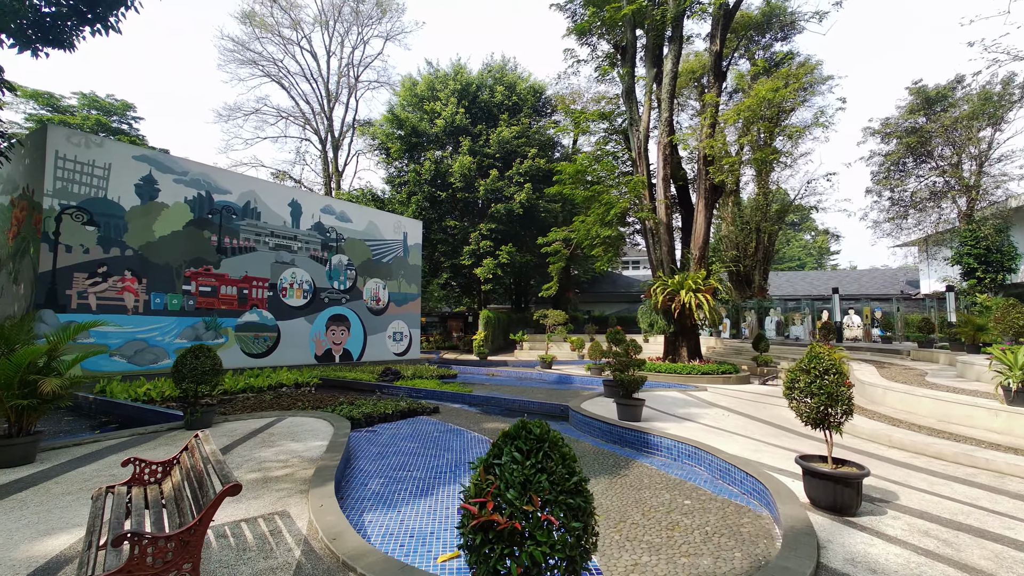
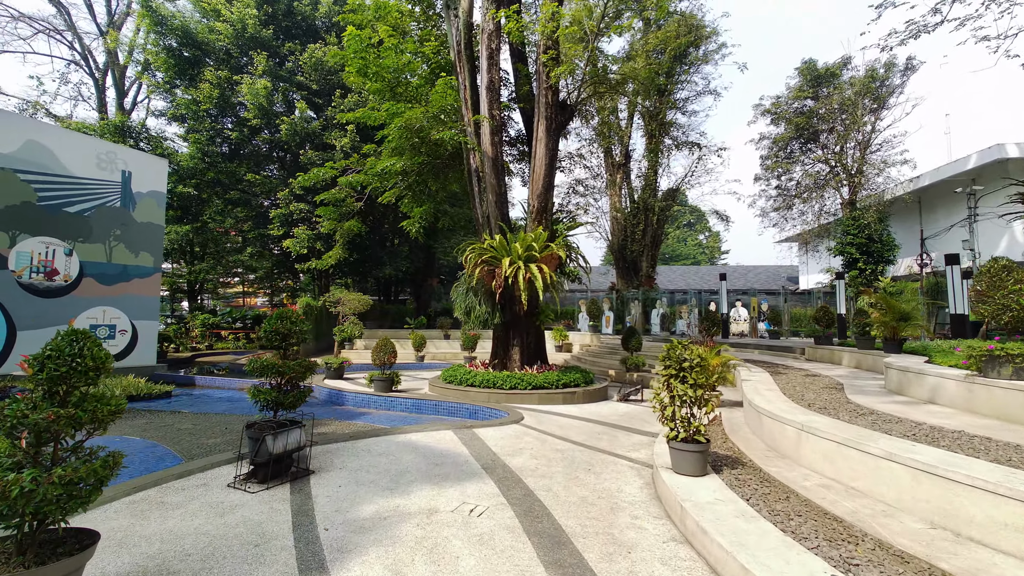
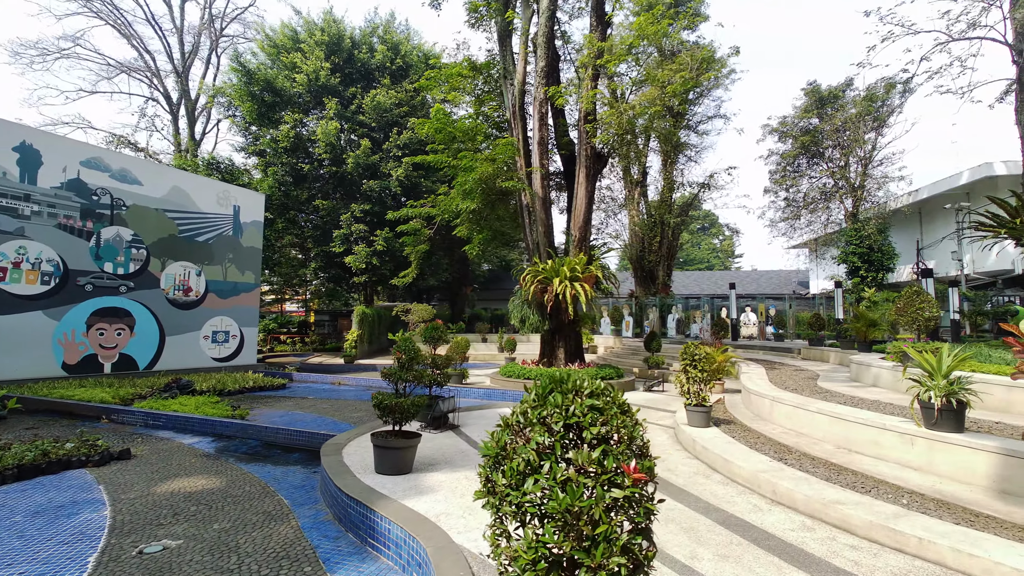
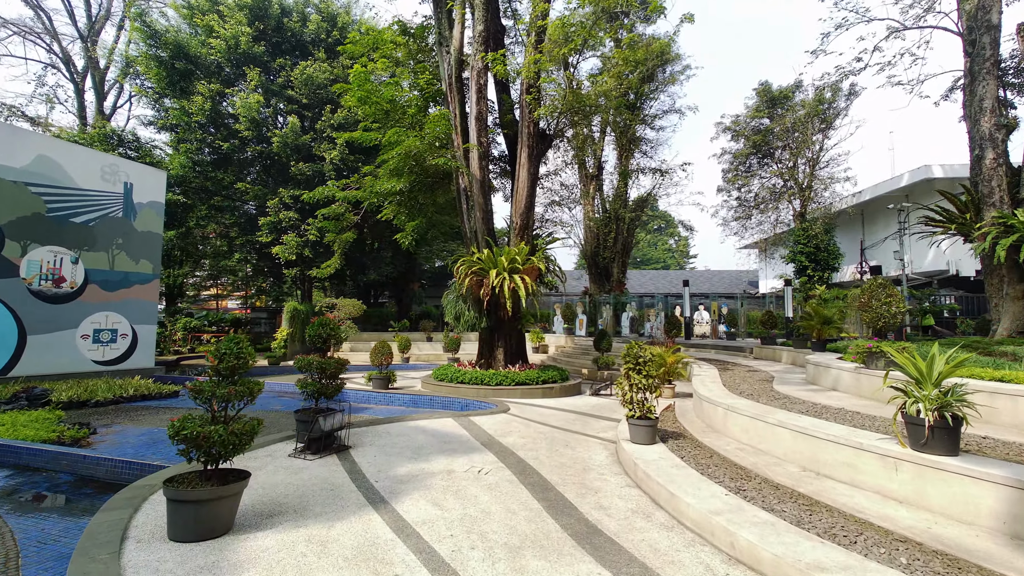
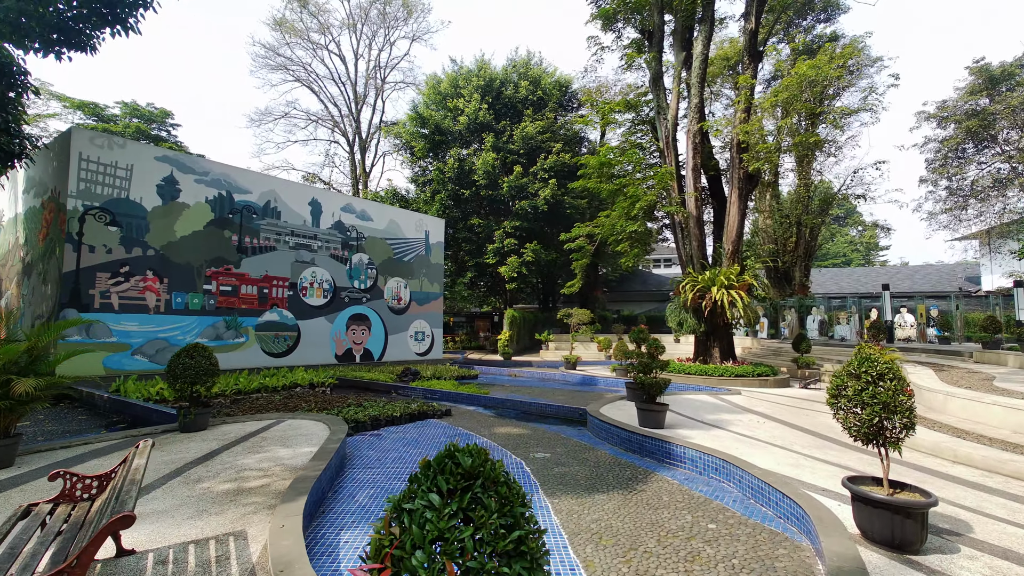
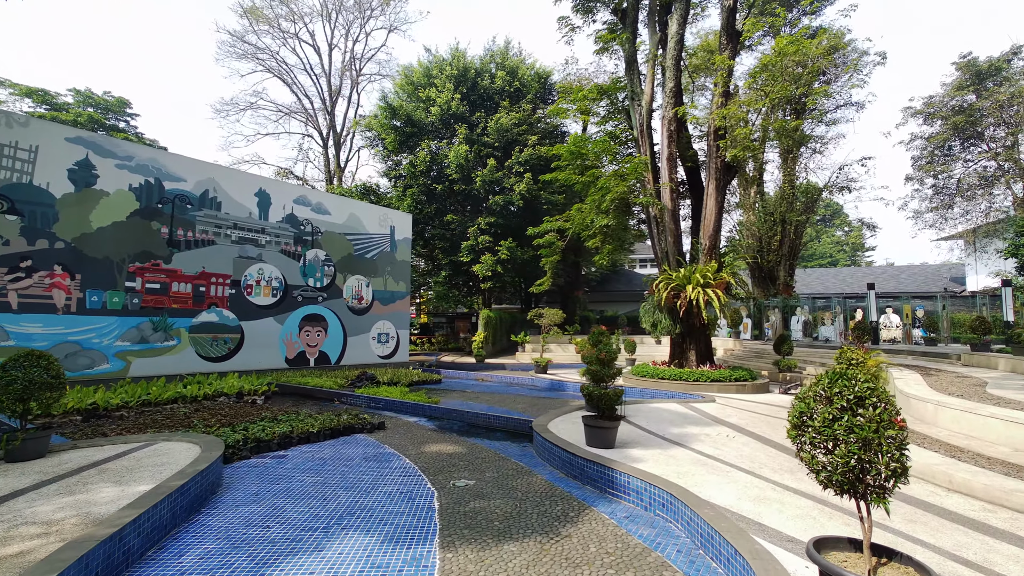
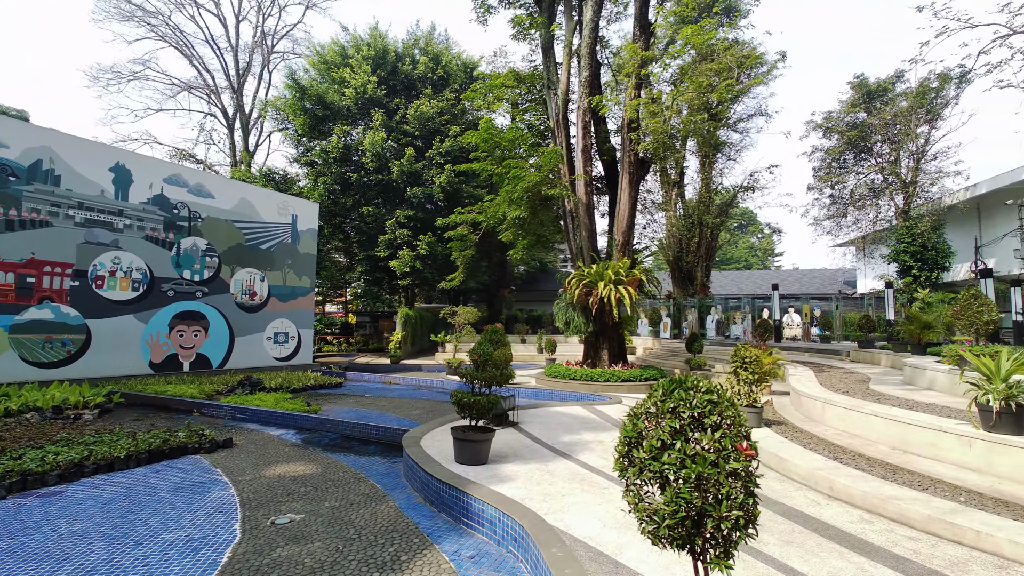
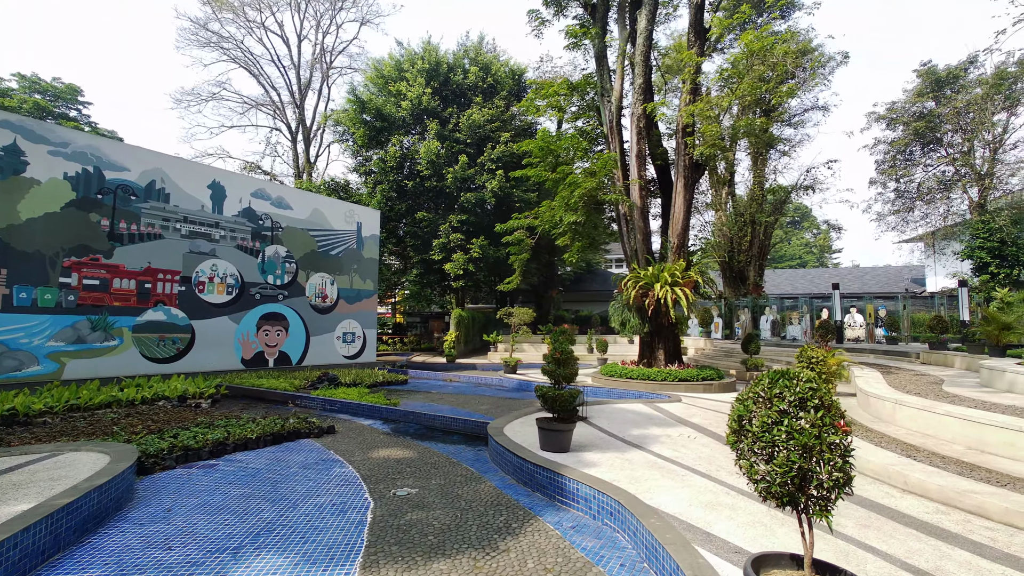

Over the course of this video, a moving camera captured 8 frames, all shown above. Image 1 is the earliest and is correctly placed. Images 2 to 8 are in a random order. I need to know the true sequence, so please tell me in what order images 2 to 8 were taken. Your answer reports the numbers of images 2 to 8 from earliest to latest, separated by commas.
5, 6, 8, 7, 3, 4, 2
